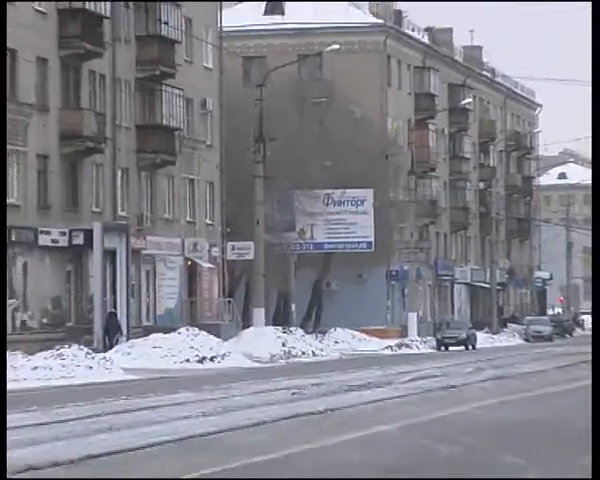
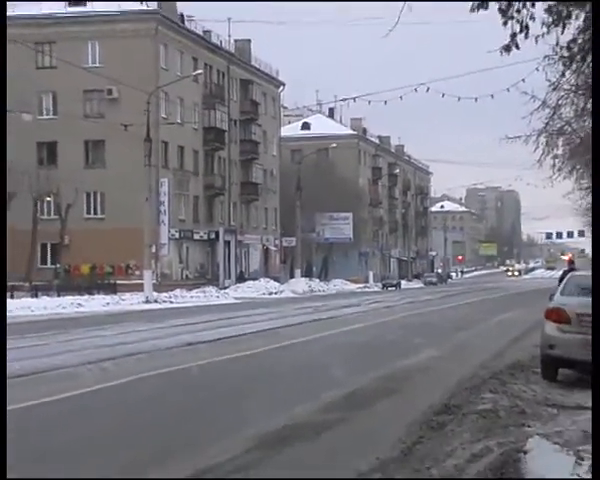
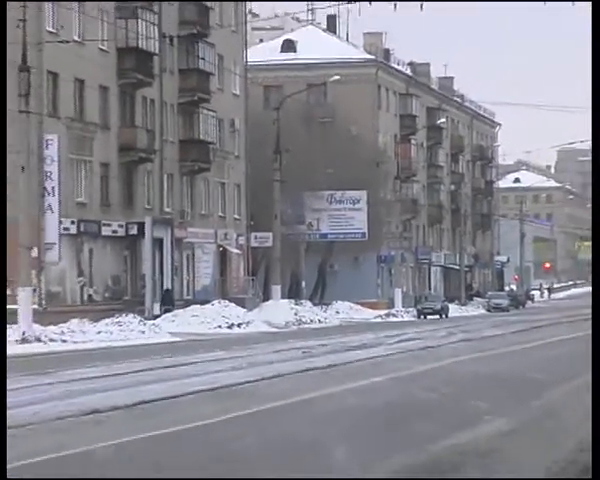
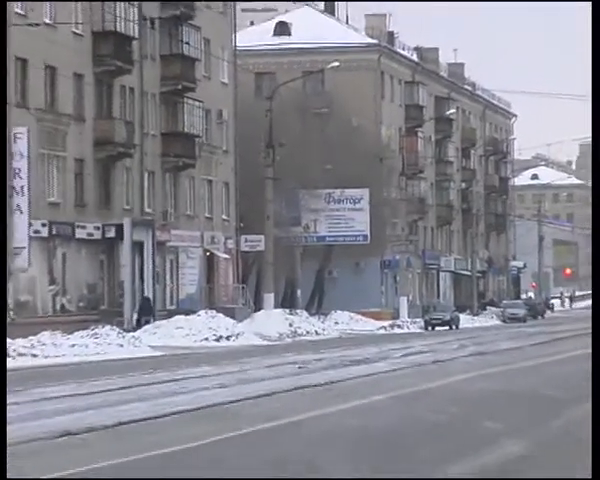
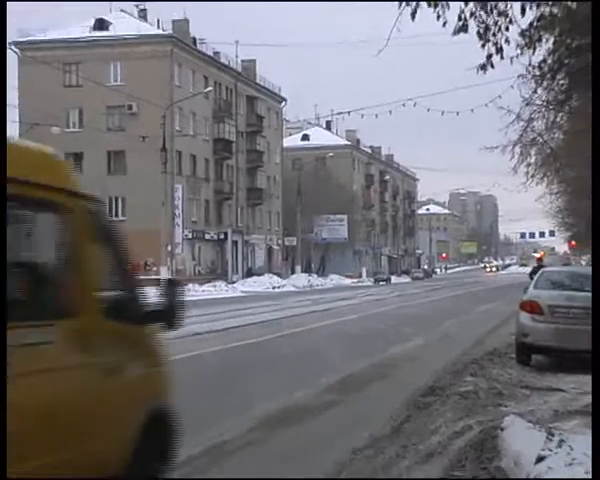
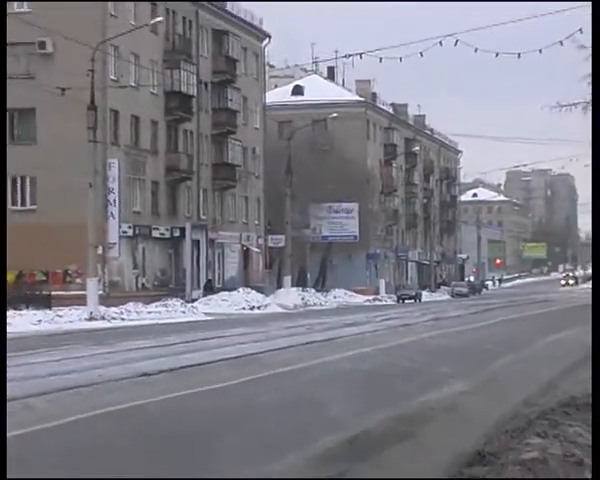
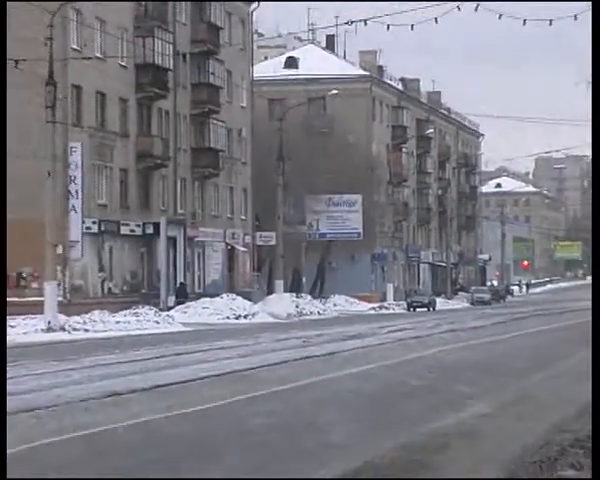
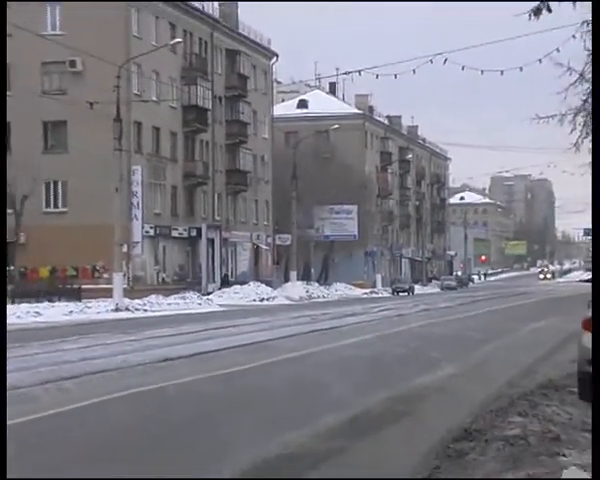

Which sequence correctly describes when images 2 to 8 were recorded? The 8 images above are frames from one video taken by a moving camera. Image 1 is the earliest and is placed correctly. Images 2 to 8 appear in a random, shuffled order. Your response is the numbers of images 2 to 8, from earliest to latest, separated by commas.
4, 3, 7, 6, 8, 2, 5
